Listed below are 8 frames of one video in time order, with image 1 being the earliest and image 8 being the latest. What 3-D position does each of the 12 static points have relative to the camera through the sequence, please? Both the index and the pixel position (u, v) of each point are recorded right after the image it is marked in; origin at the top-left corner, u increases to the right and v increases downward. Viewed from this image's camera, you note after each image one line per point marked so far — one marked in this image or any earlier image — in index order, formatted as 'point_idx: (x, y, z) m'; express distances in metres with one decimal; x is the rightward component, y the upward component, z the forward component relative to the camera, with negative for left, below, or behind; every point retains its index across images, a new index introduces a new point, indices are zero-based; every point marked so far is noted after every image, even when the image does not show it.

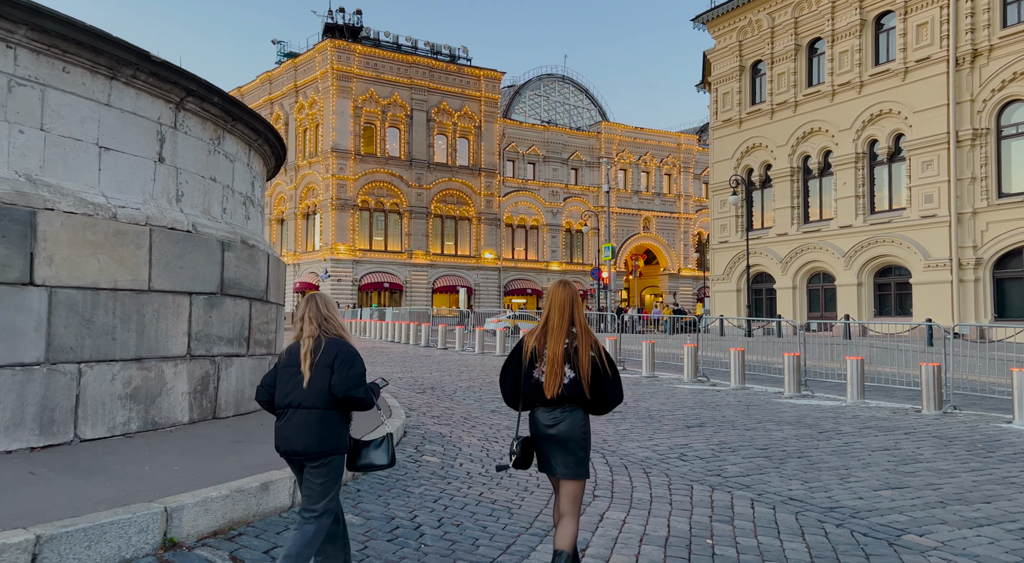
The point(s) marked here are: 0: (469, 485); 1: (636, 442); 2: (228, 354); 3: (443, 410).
0: (-0.4, -1.8, +6.9) m
1: (+1.6, -2.1, +10.0) m
2: (-2.7, -0.7, +7.5) m
3: (-1.1, -2.0, +12.3) m
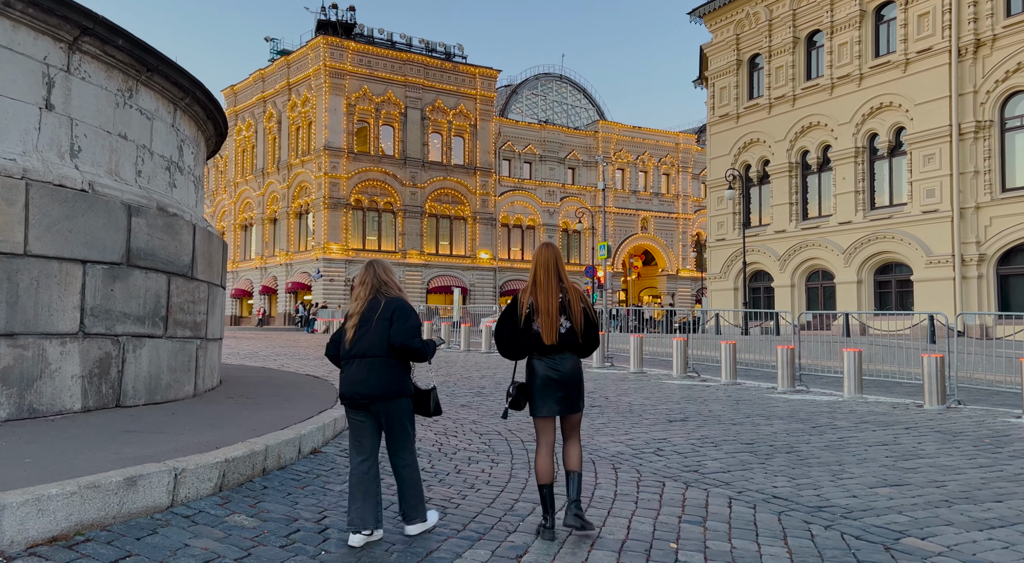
0: (-0.8, -1.5, +6.0) m
1: (+1.1, -1.8, +9.1) m
2: (-3.2, -0.4, +6.6) m
3: (-1.5, -1.8, +11.4) m
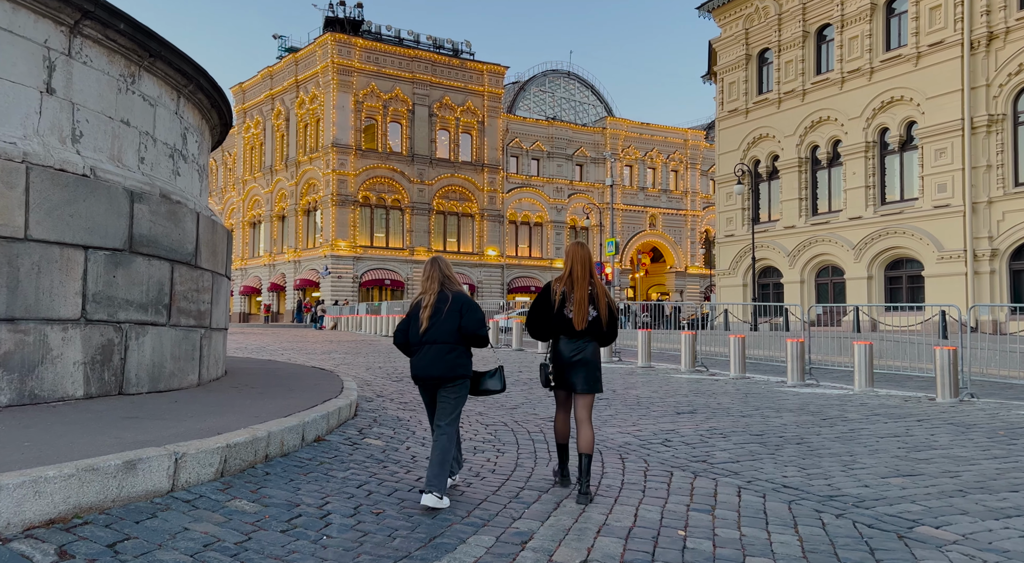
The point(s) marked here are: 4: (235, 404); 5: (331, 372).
0: (-0.8, -1.4, +5.9) m
1: (+1.2, -1.7, +9.0) m
2: (-3.1, -0.3, +6.5) m
3: (-1.4, -1.7, +11.4) m
4: (-2.4, -1.1, +6.8) m
5: (-2.6, -1.3, +11.0) m
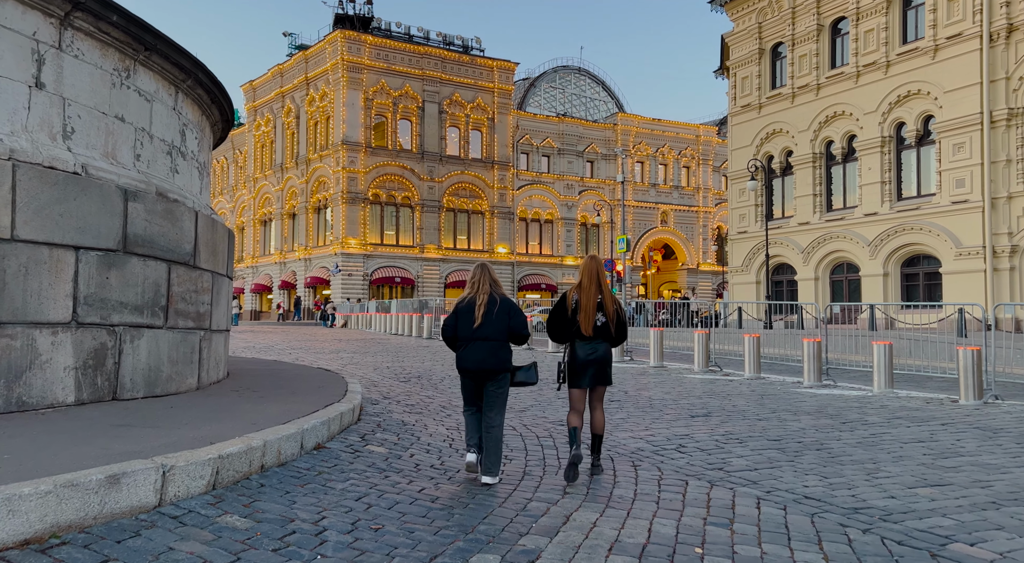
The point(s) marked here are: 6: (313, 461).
0: (-0.7, -1.4, +5.7) m
1: (+1.3, -1.7, +8.7) m
2: (-3.0, -0.3, +6.3) m
3: (-1.3, -1.7, +11.1) m
4: (-2.3, -1.1, +6.6) m
5: (-2.4, -1.3, +10.8) m
6: (-1.4, -1.3, +5.7) m
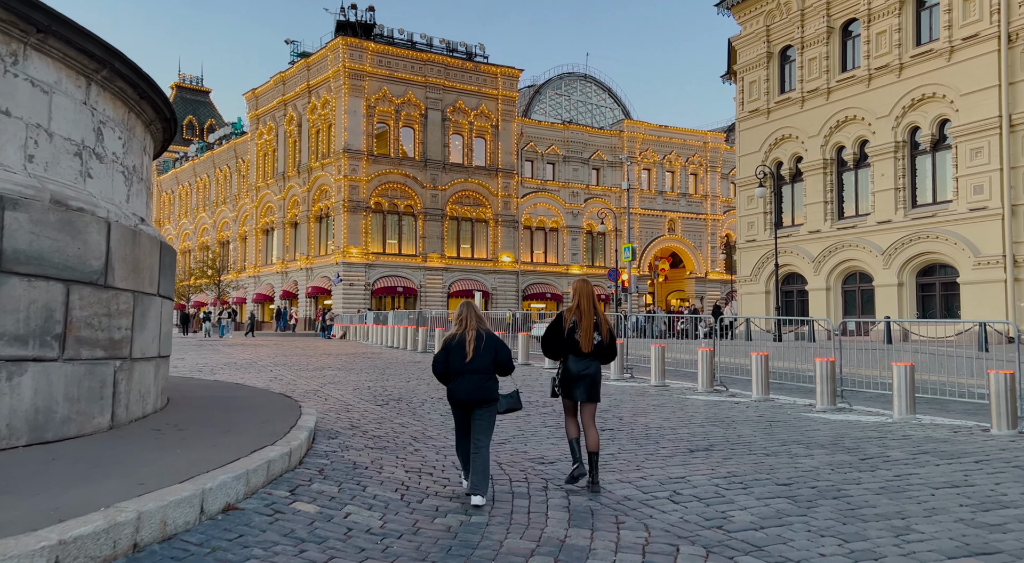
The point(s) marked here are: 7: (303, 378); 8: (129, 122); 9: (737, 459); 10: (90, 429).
0: (-1.1, -1.6, +4.6) m
1: (+1.0, -1.9, +7.6) m
2: (-3.4, -0.5, +5.3) m
3: (-1.6, -1.9, +10.0) m
4: (-2.6, -1.2, +5.5) m
5: (-2.7, -1.5, +9.8) m
6: (-1.8, -1.5, +4.6) m
7: (-4.6, -2.1, +17.1) m
8: (-3.6, +1.5, +7.4) m
9: (+2.4, -1.9, +8.3) m
10: (-3.3, -1.2, +6.1) m
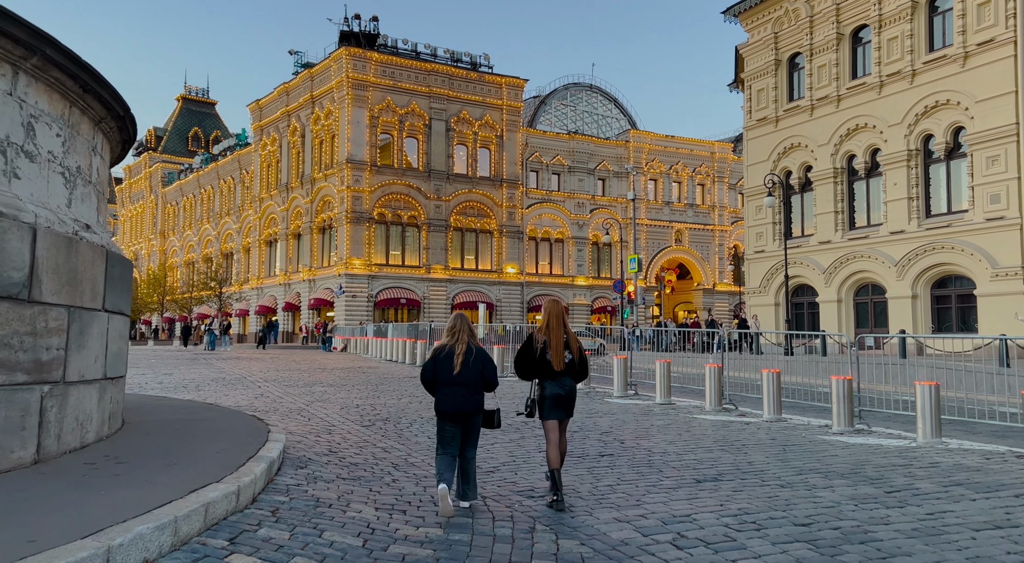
0: (-1.2, -1.7, +3.8) m
1: (+0.9, -2.0, +6.8) m
2: (-3.5, -0.6, +4.5) m
3: (-1.7, -2.1, +9.3) m
4: (-2.8, -1.3, +4.7) m
5: (-2.8, -1.7, +9.0) m
6: (-1.9, -1.5, +3.8) m
7: (-4.6, -2.4, +16.3) m
8: (-3.8, +1.4, +6.7) m
9: (+2.3, -2.0, +7.5) m
10: (-3.5, -1.2, +5.4) m
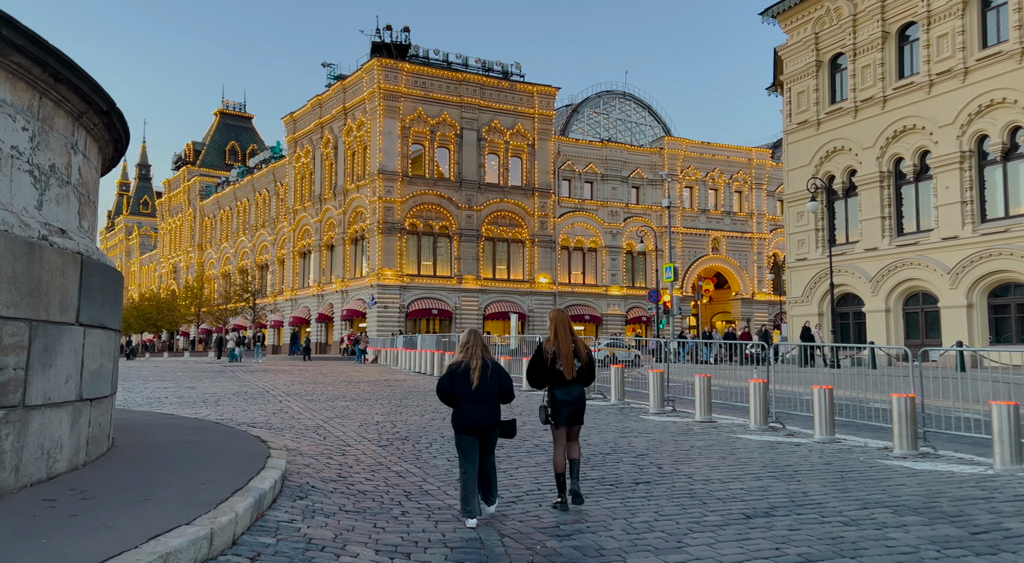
0: (-1.2, -1.7, +3.0) m
1: (+1.1, -2.0, +5.9) m
2: (-3.4, -0.6, +3.8) m
3: (-1.4, -2.2, +8.4) m
4: (-2.7, -1.4, +4.0) m
5: (-2.5, -1.8, +8.2) m
6: (-1.9, -1.6, +3.0) m
7: (-4.0, -2.6, +15.6) m
8: (-3.6, +1.3, +6.0) m
9: (+2.5, -2.1, +6.5) m
10: (-3.4, -1.3, +4.6) m
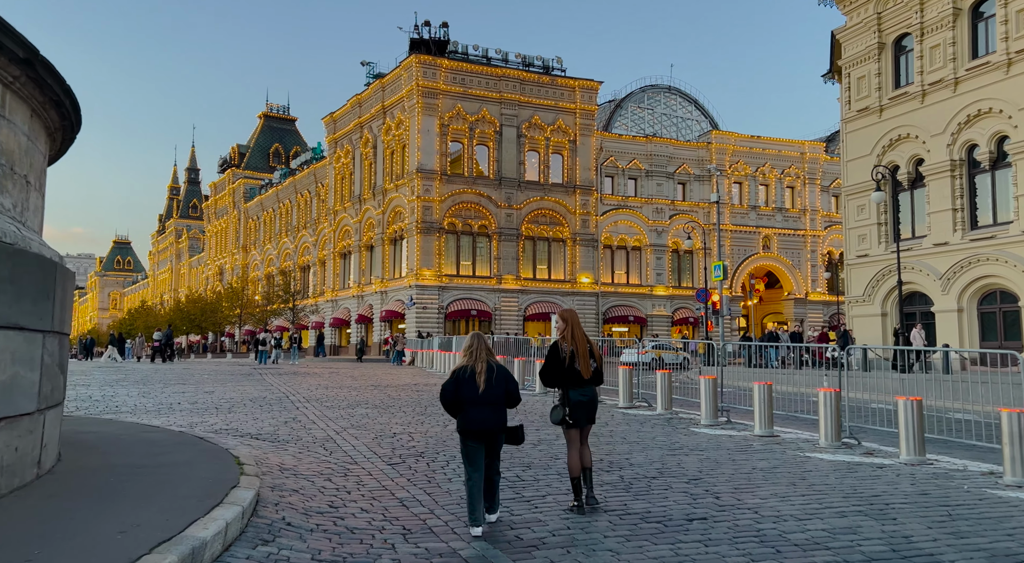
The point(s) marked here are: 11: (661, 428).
0: (-1.3, -1.6, +1.5) m
1: (+1.1, -2.0, +4.3) m
2: (-3.5, -0.6, +2.5) m
3: (-1.2, -2.1, +7.0) m
4: (-2.8, -1.3, +2.6) m
5: (-2.3, -1.7, +6.8) m
6: (-2.0, -1.5, +1.6) m
7: (-3.4, -2.5, +14.2) m
8: (-3.6, +1.4, +4.7) m
9: (+2.6, -2.0, +4.8) m
10: (-3.4, -1.2, +3.3) m
11: (+2.7, -2.6, +13.9) m
